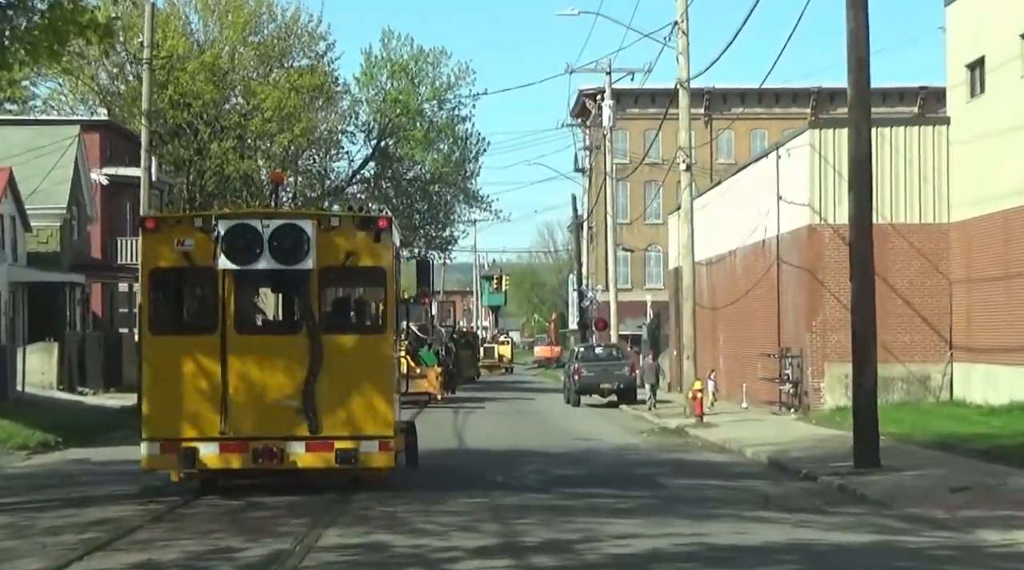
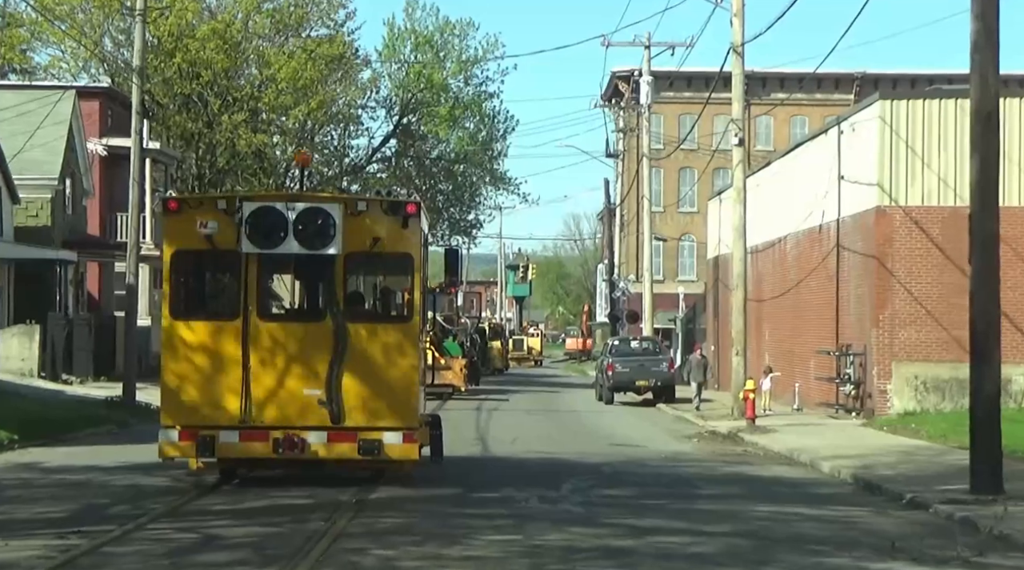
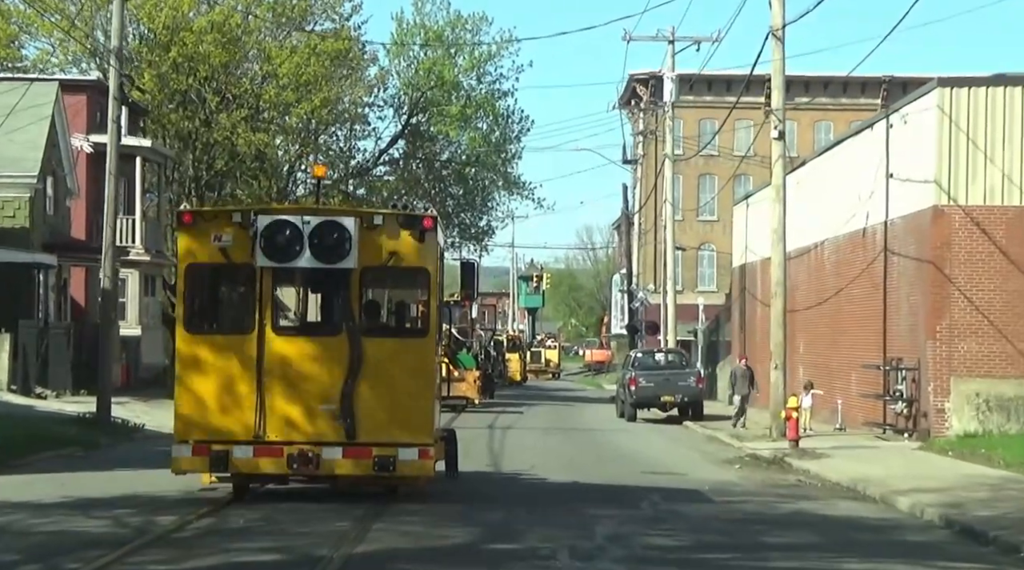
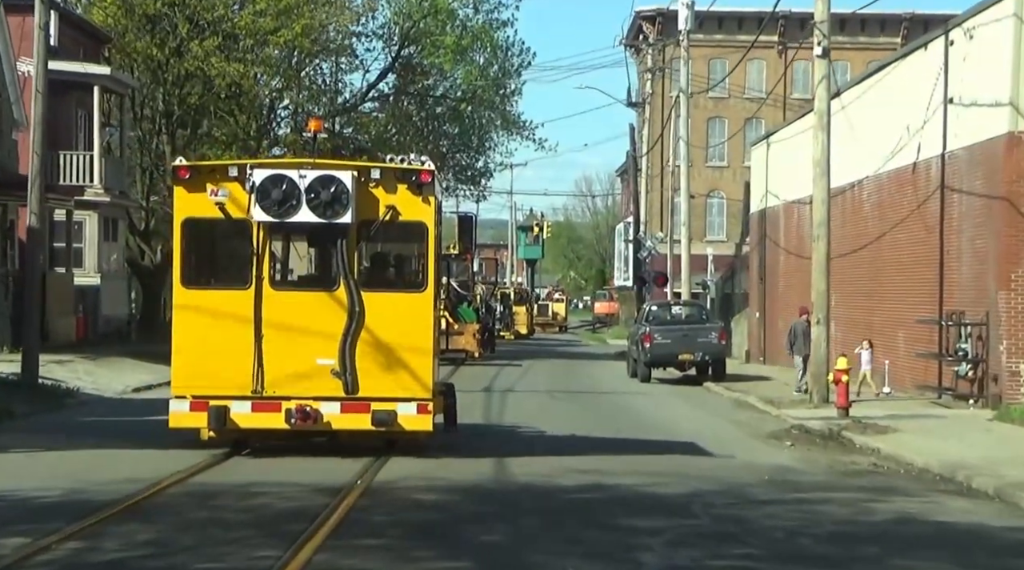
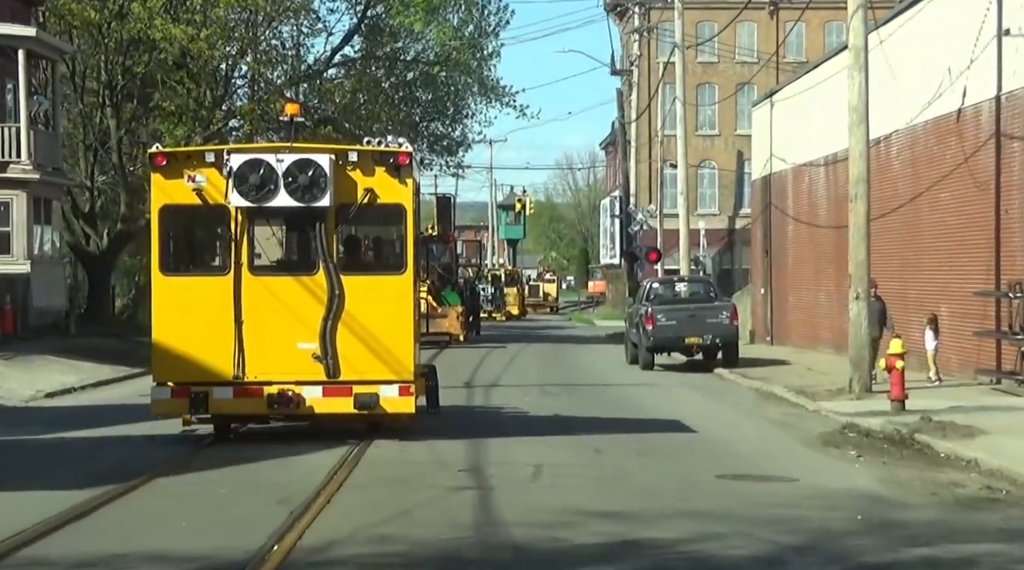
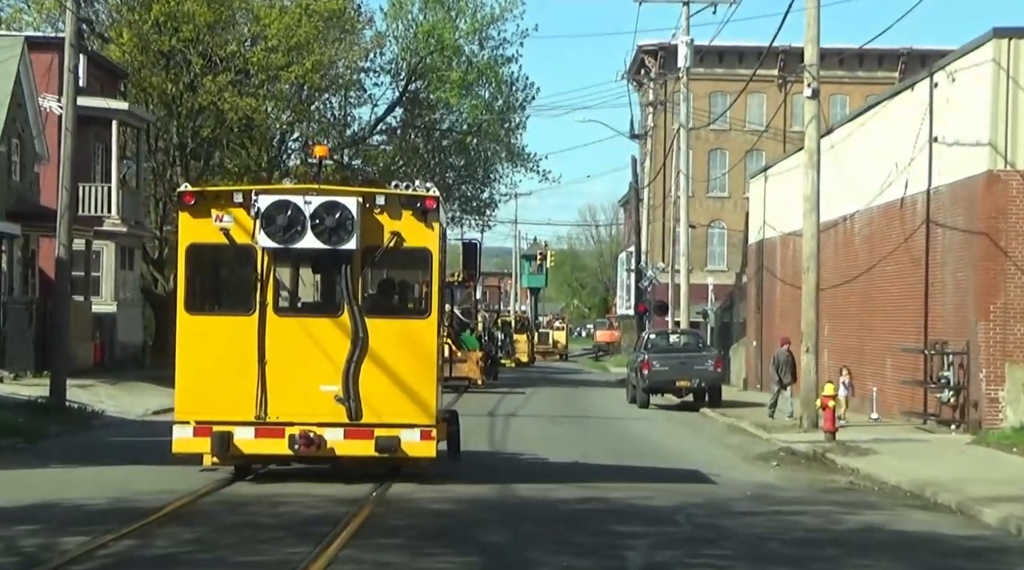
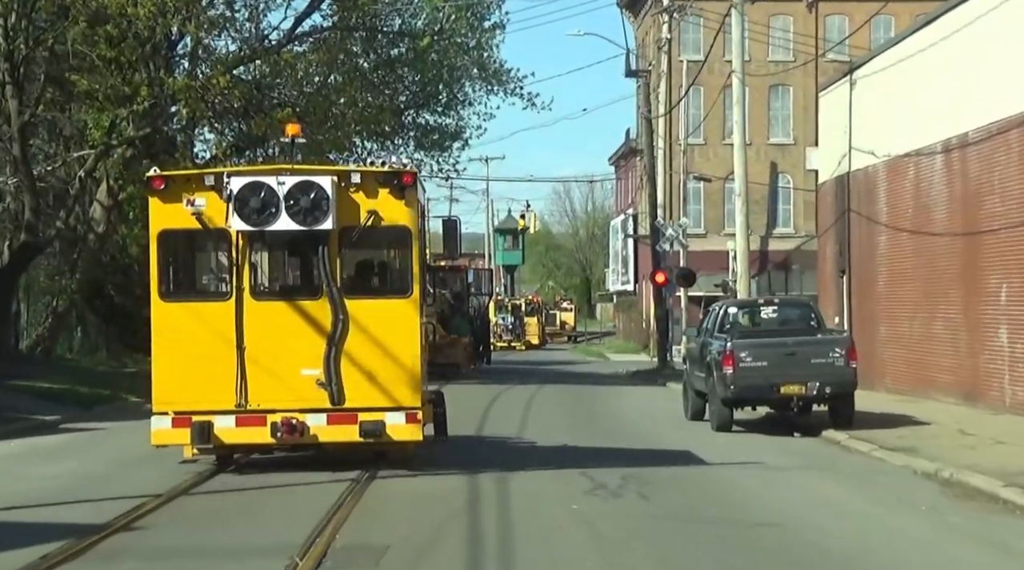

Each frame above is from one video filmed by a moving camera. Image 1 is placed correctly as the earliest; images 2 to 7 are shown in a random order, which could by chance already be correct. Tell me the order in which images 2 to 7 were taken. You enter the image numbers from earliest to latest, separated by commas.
2, 3, 6, 4, 5, 7
